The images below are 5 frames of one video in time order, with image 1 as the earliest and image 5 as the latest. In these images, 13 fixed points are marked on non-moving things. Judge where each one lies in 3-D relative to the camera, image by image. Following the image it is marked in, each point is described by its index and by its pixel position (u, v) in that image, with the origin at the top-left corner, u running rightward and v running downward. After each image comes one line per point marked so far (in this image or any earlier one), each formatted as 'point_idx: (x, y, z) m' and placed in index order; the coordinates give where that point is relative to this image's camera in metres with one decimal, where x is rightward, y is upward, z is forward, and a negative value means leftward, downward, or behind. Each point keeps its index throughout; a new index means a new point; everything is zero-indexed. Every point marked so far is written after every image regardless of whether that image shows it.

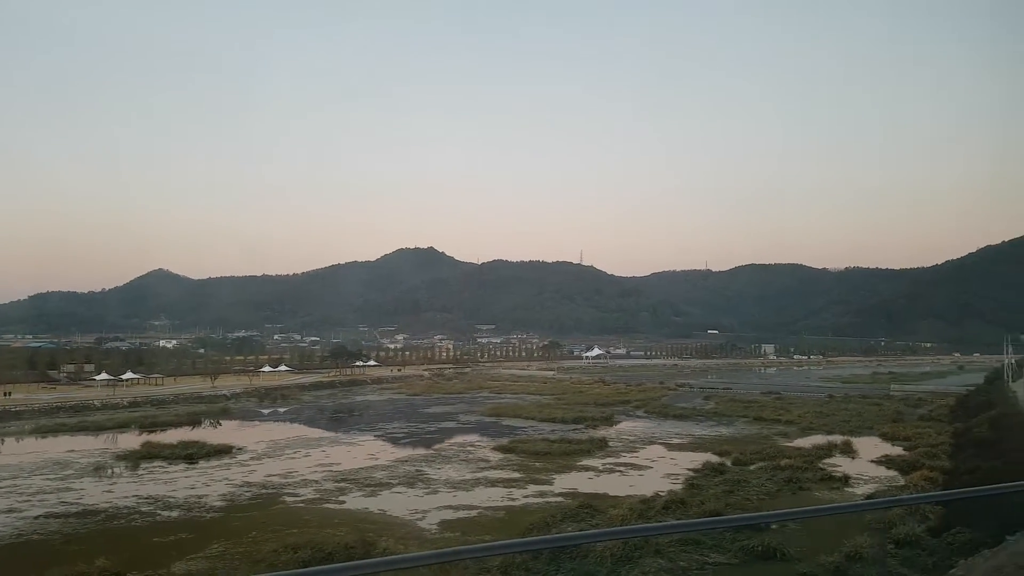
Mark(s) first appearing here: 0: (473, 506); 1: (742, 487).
0: (-0.8, -4.2, +12.5) m
1: (+5.1, -4.4, +14.3) m
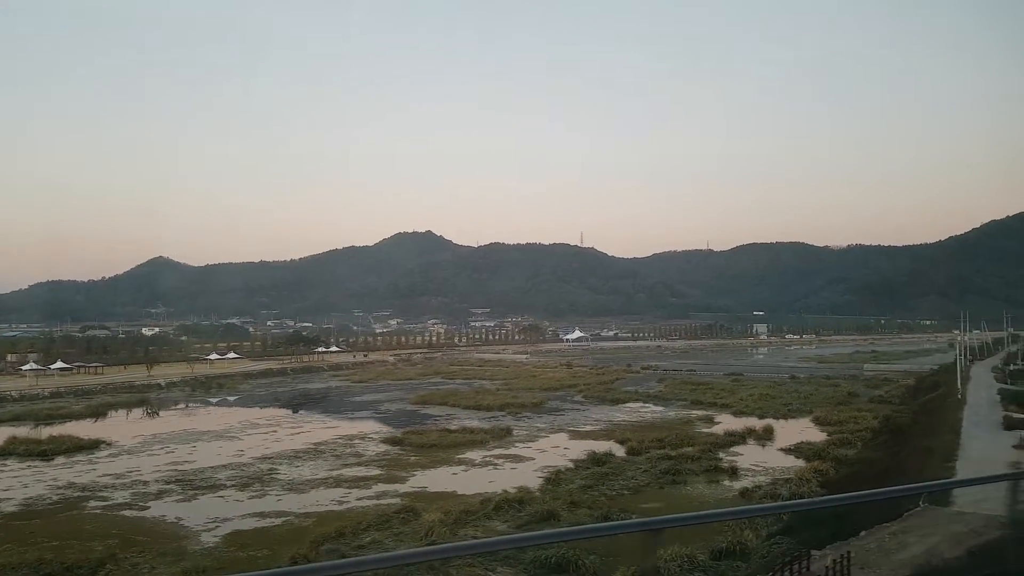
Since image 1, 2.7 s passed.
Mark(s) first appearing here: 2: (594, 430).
0: (-3.9, -3.9, +11.2) m
1: (+1.9, -3.9, +12.9) m
2: (+2.5, -4.3, +19.8) m
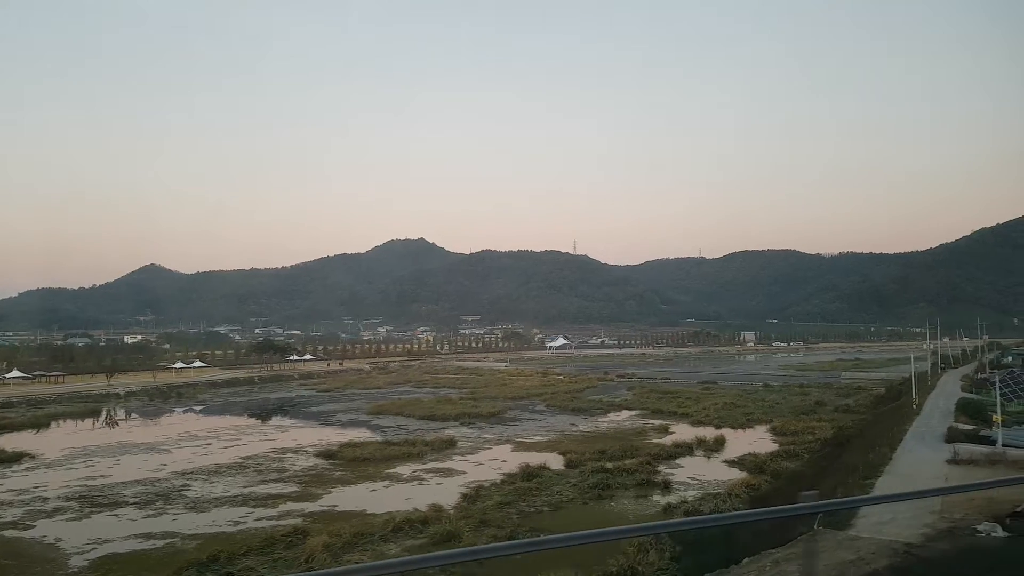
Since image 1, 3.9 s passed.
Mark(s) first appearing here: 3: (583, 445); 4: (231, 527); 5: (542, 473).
0: (-5.5, -4.0, +10.5) m
1: (+0.3, -4.0, +12.3) m
2: (+0.9, -4.5, +19.2) m
3: (+2.0, -4.4, +18.1) m
4: (-4.7, -4.0, +10.8) m
5: (+0.7, -4.1, +14.4) m
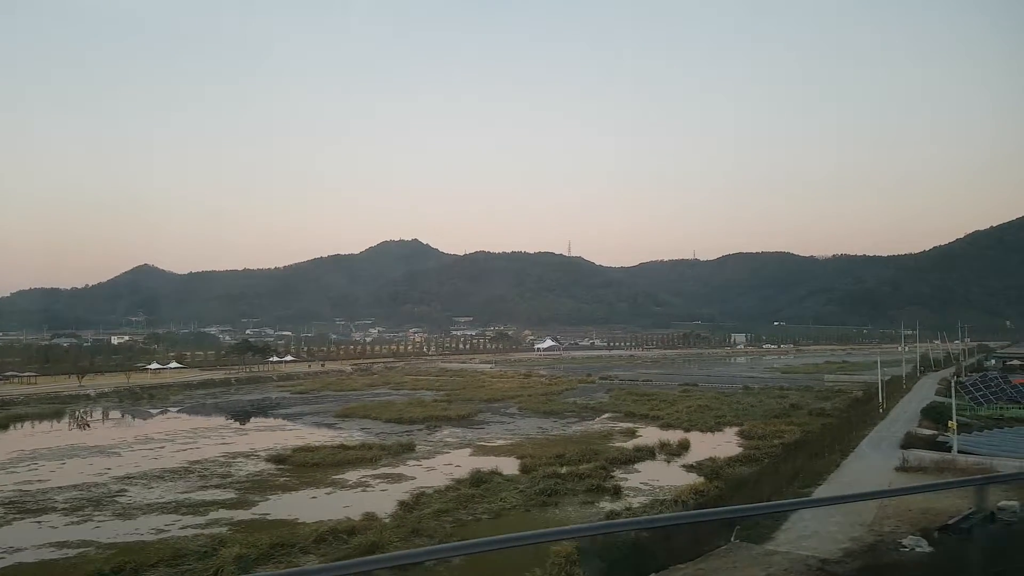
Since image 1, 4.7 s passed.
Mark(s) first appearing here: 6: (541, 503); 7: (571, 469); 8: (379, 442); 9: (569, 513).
0: (-6.6, -4.0, +10.1) m
1: (-0.8, -4.0, +12.0) m
2: (-0.3, -4.6, +18.8) m
3: (+0.8, -4.4, +17.7) m
4: (-5.8, -4.0, +10.4) m
5: (-0.4, -4.1, +14.0) m
6: (+0.5, -4.1, +12.3) m
7: (+1.4, -4.2, +15.1) m
8: (-3.9, -4.5, +19.1) m
9: (+1.0, -4.1, +11.8) m
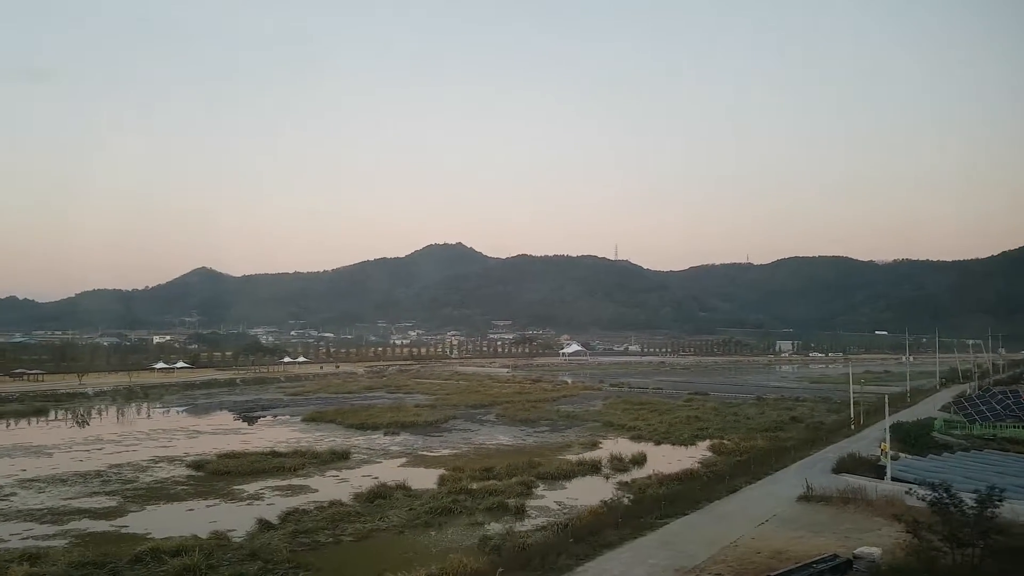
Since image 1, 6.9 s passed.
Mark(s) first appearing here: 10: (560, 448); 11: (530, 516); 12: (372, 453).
0: (-8.8, -3.9, +9.6) m
1: (-2.8, -4.0, +11.0) m
2: (-1.9, -4.6, +17.8) m
3: (-0.8, -4.4, +16.6) m
4: (-8.0, -3.9, +9.8) m
5: (-2.4, -4.1, +13.0) m
6: (-1.5, -4.1, +11.2) m
7: (-0.5, -4.2, +13.9) m
8: (-5.4, -4.6, +18.3) m
9: (-1.1, -4.1, +10.7) m
10: (+1.5, -4.7, +19.1) m
11: (+0.3, -4.2, +11.8) m
12: (-3.8, -4.6, +18.0) m
